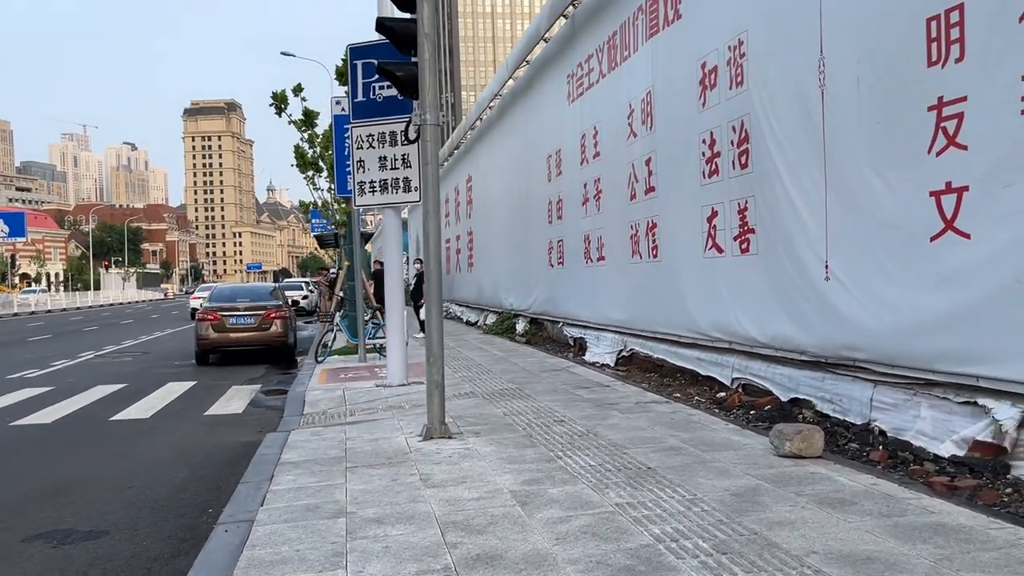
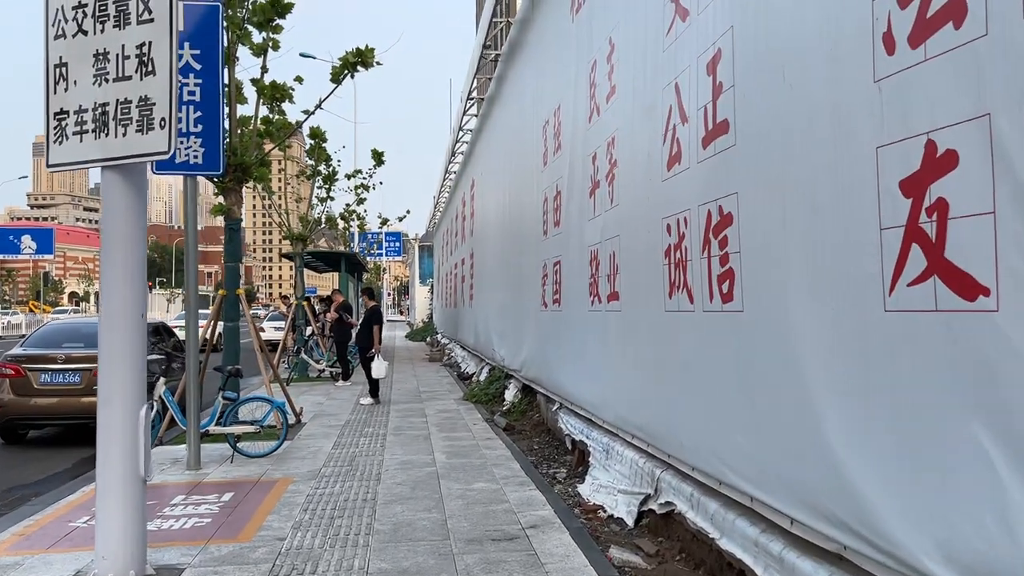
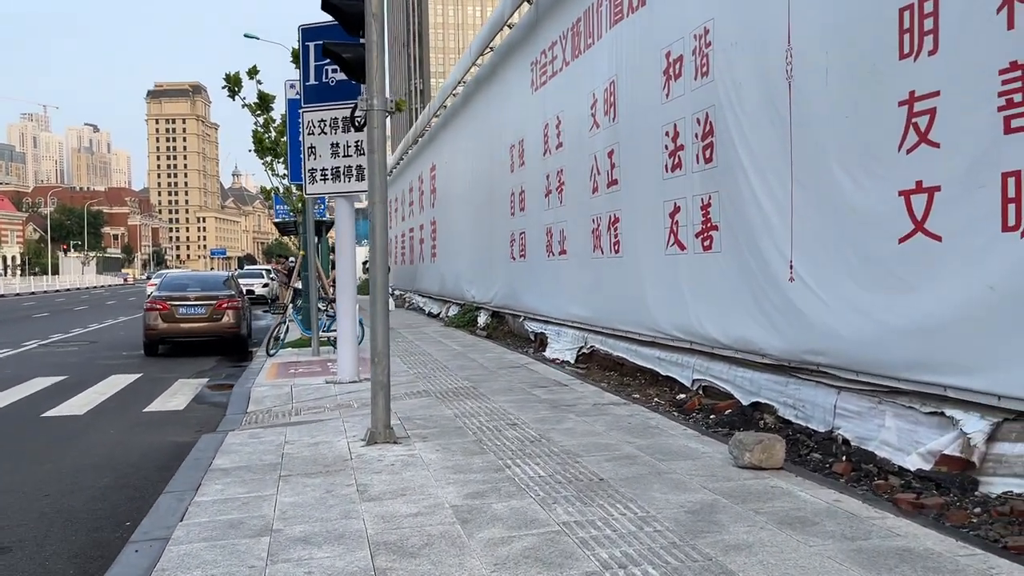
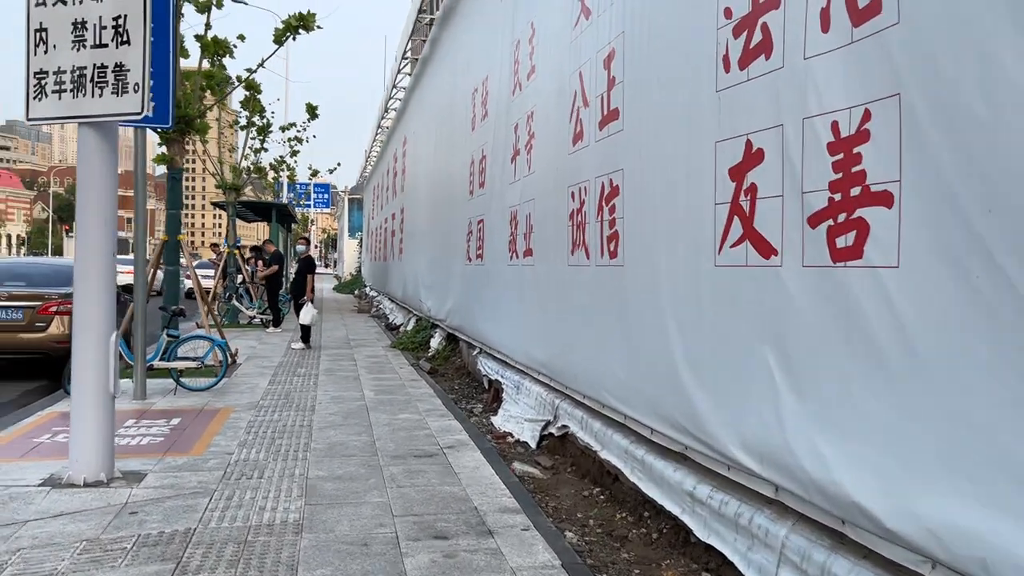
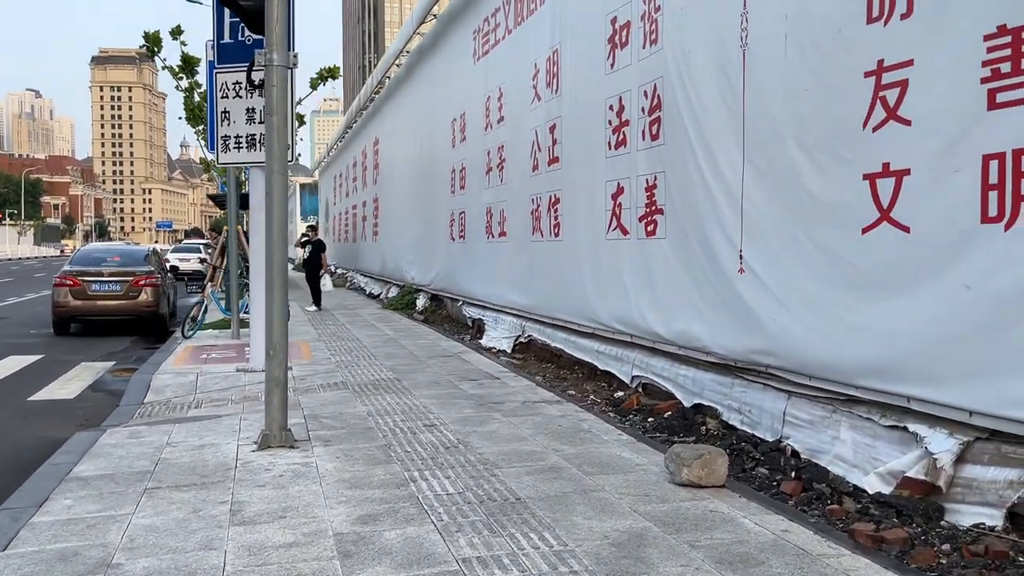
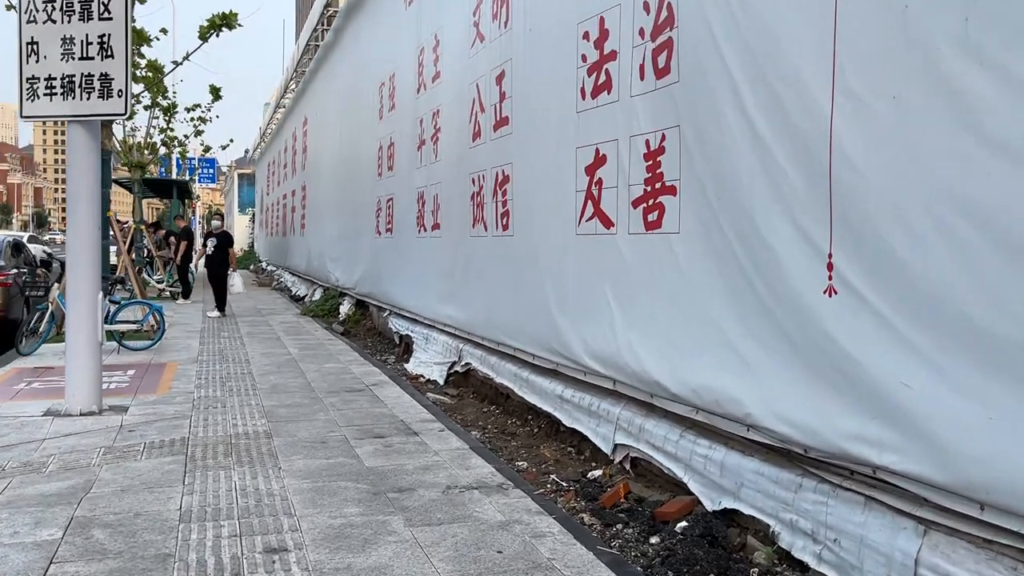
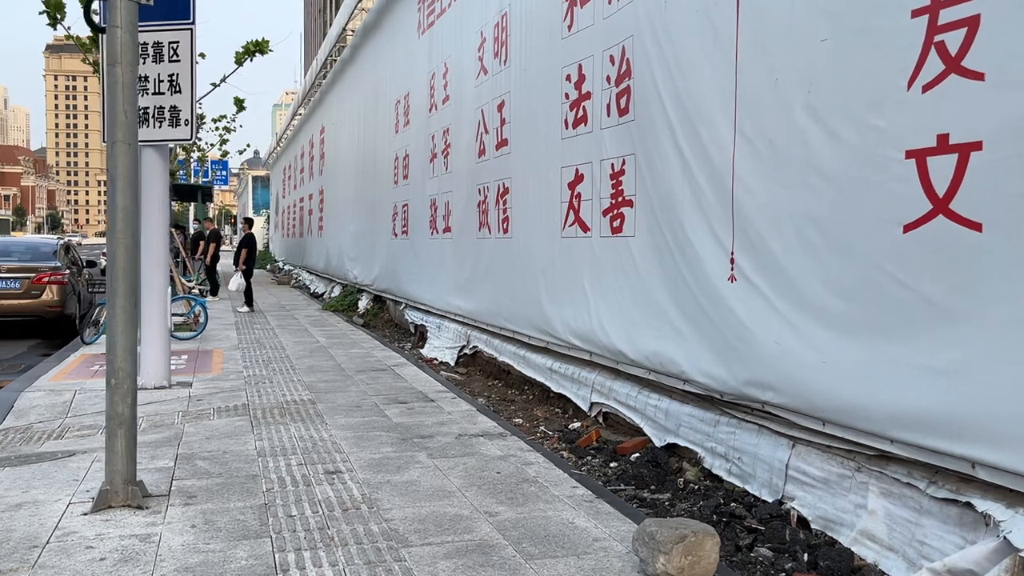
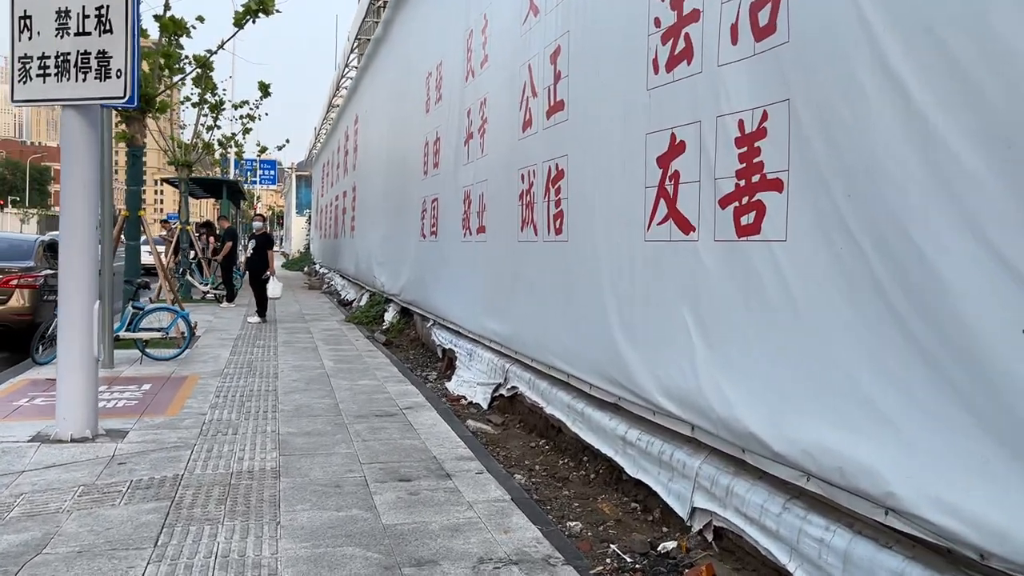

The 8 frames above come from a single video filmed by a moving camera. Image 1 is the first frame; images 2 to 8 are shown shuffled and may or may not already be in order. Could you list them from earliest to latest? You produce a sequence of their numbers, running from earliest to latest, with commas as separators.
3, 5, 7, 6, 8, 4, 2
